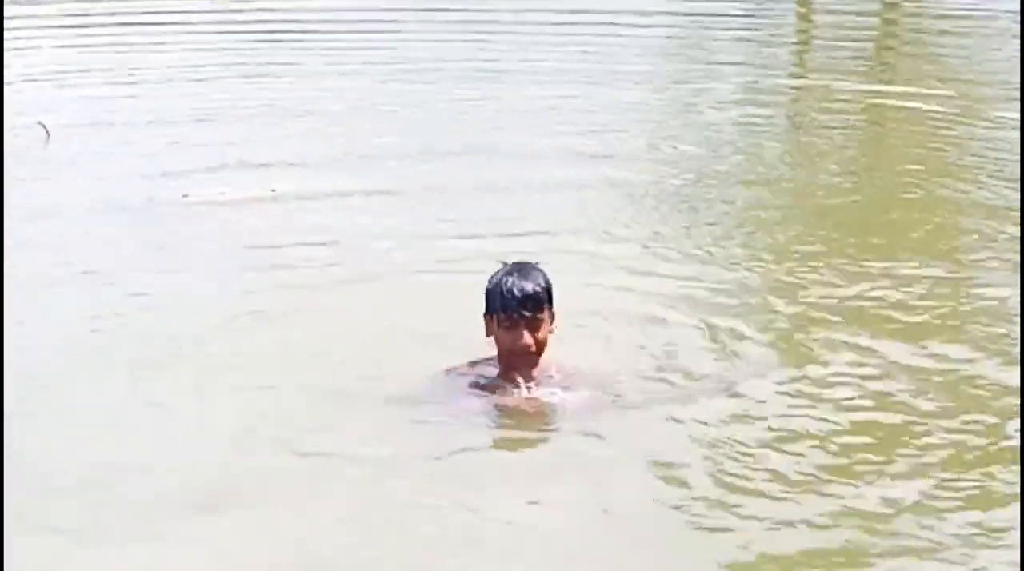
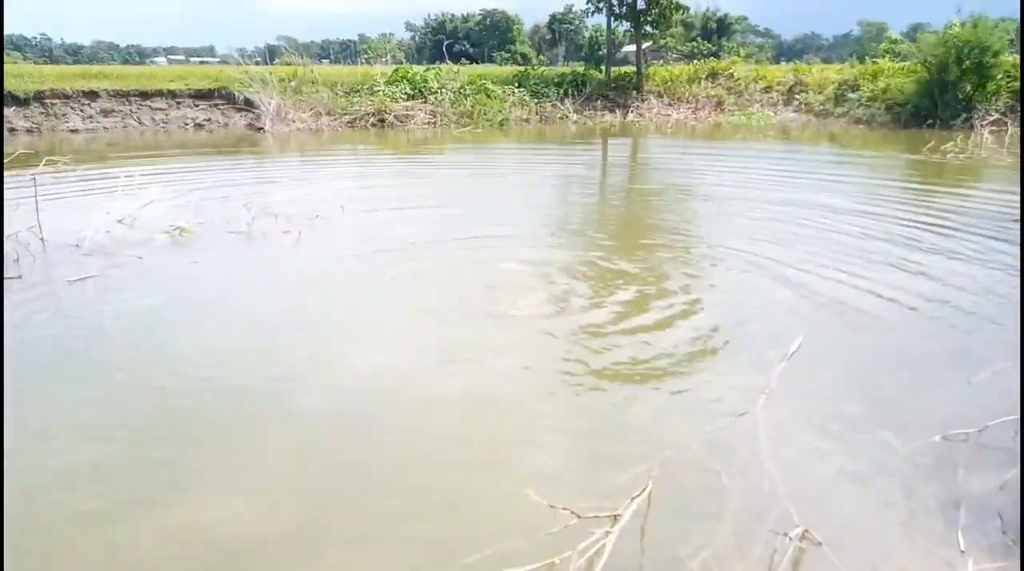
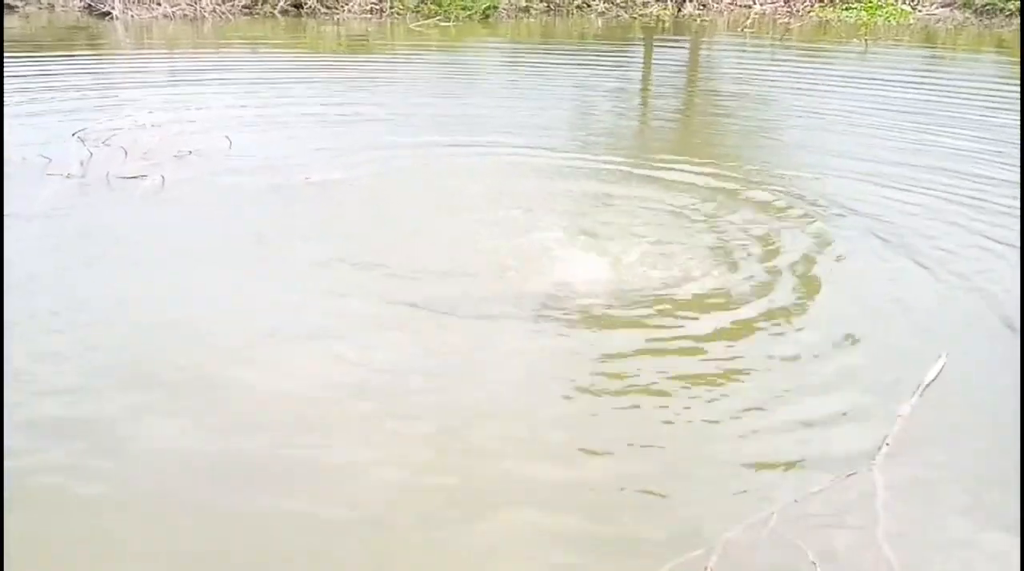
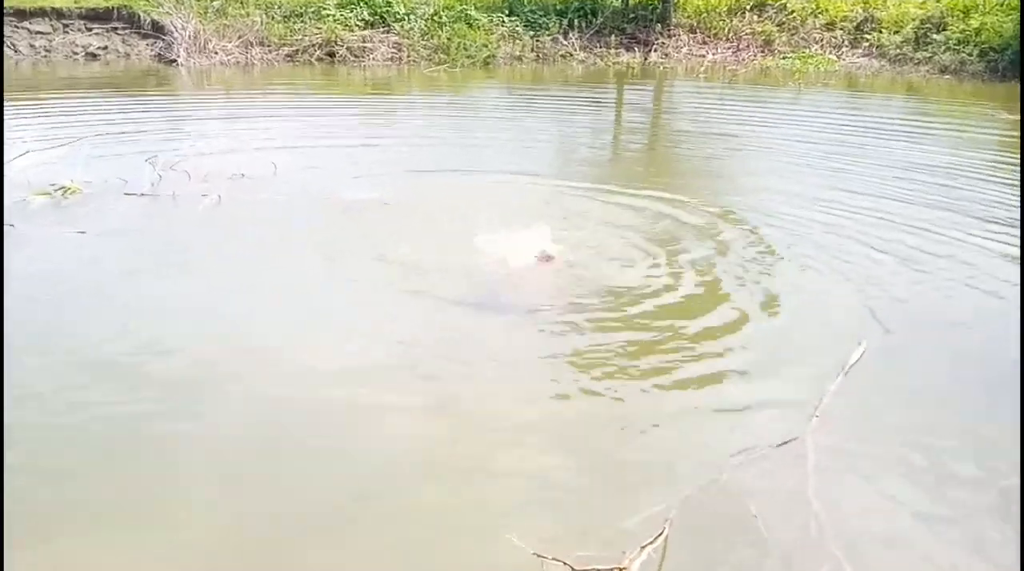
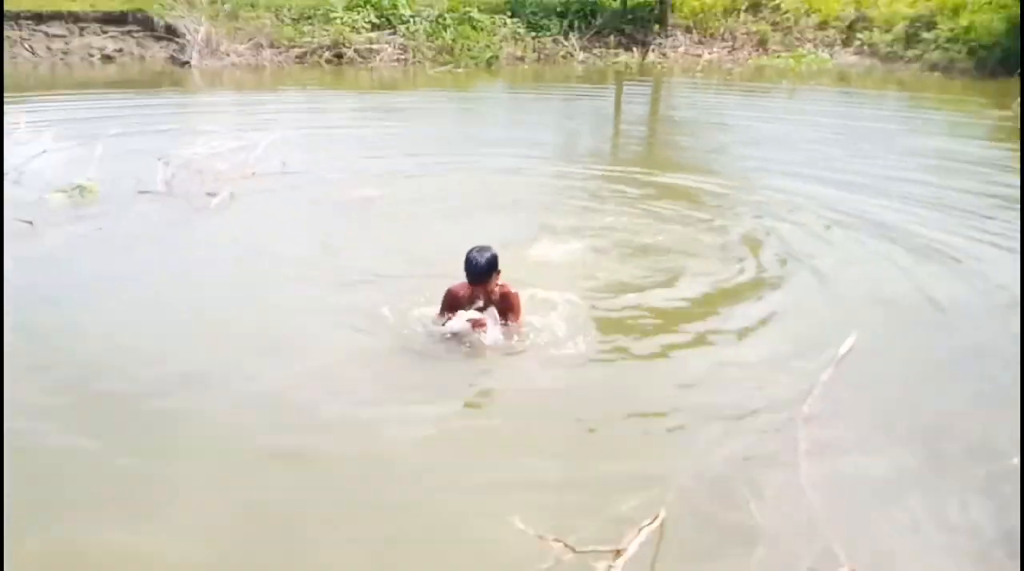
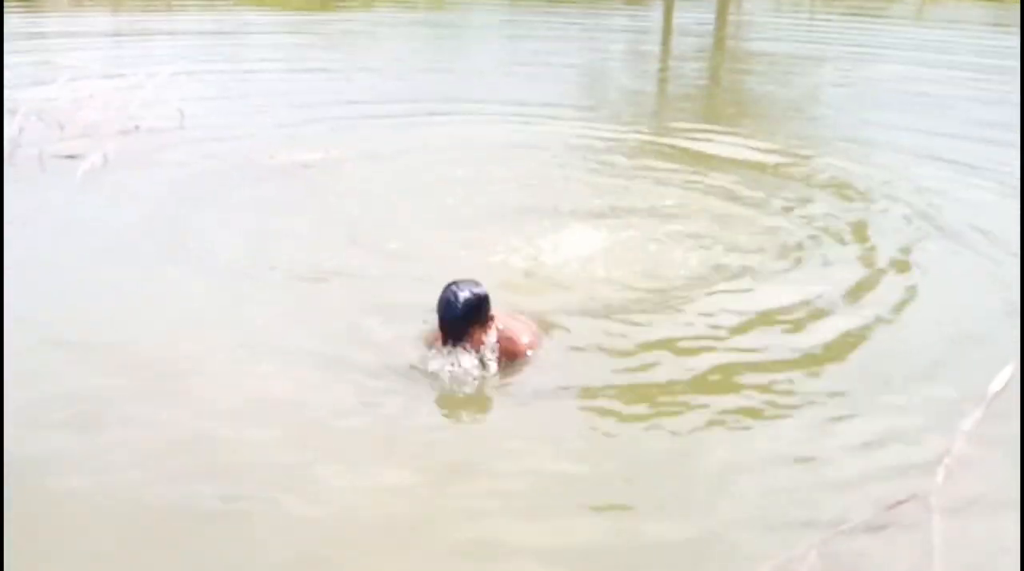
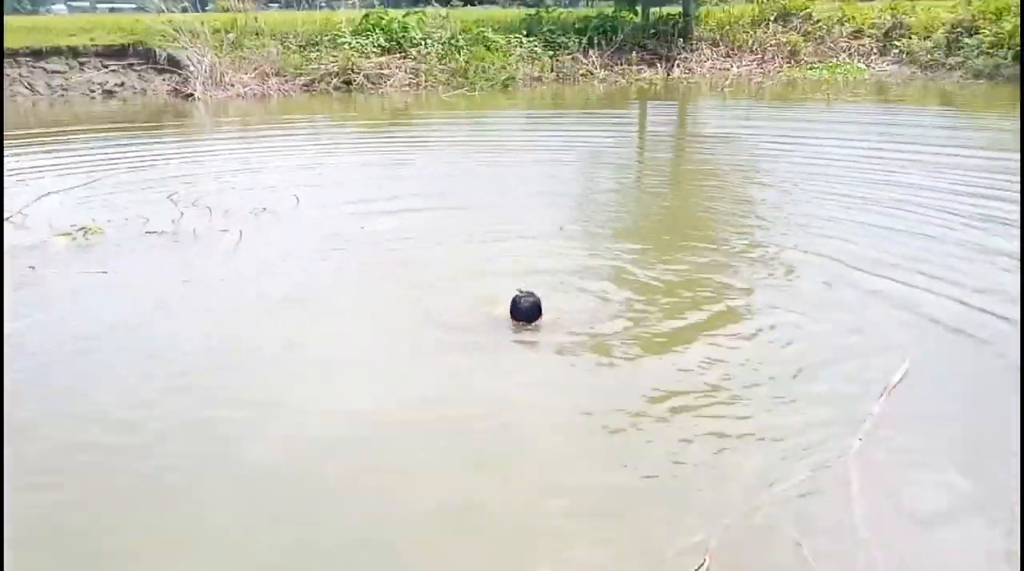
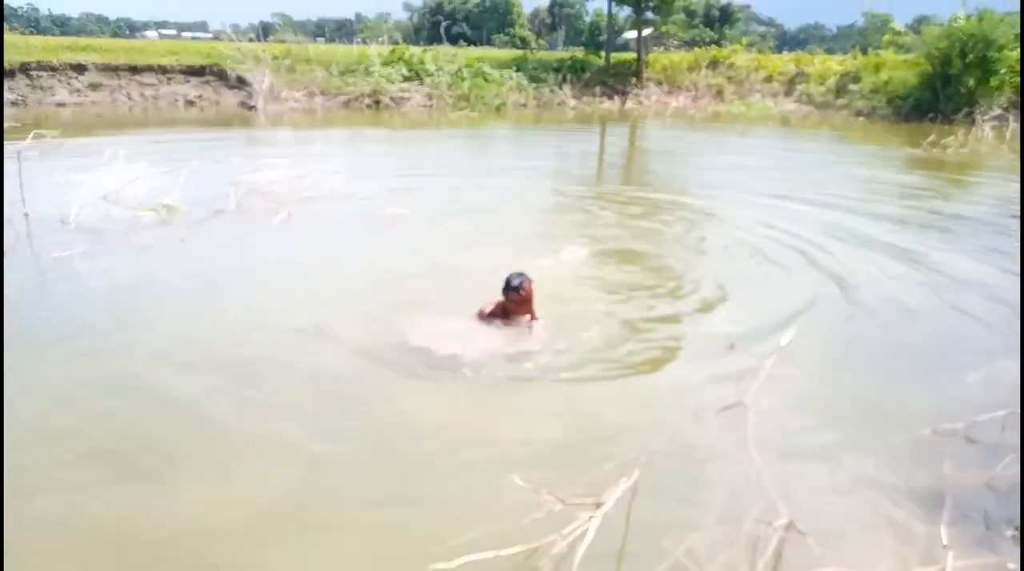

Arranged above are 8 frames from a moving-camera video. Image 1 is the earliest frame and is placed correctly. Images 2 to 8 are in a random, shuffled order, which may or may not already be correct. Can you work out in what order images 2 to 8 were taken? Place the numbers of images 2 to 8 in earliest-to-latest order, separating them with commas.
7, 2, 4, 3, 6, 5, 8
